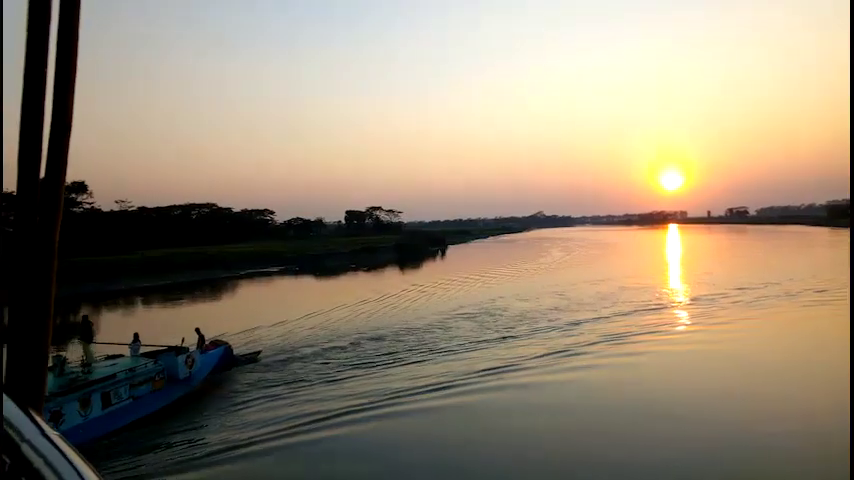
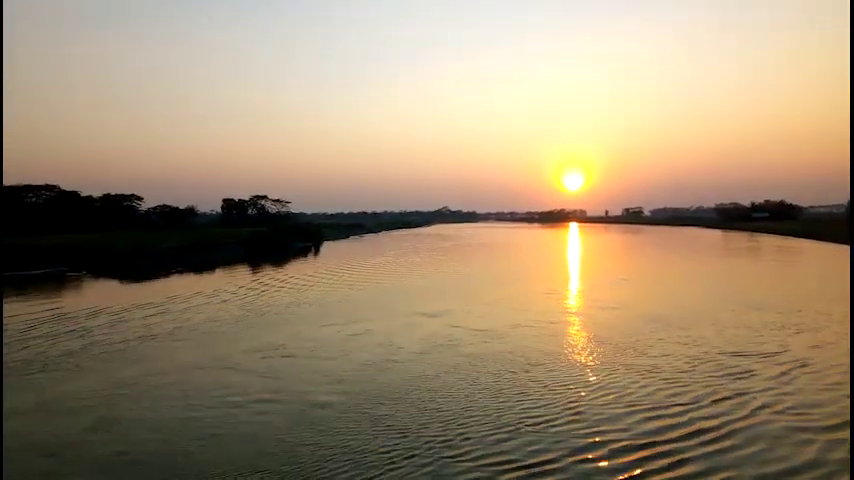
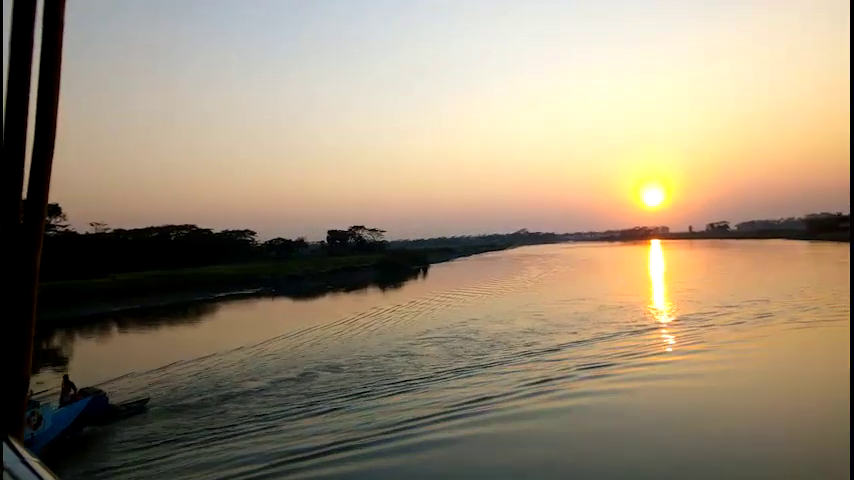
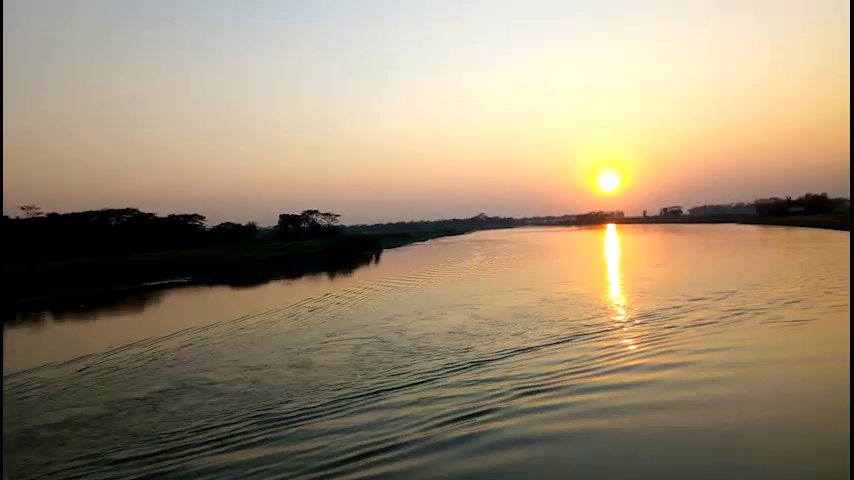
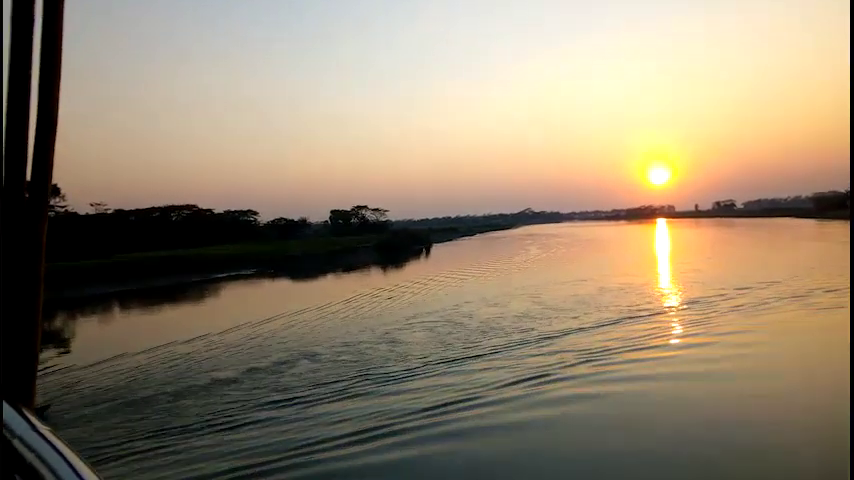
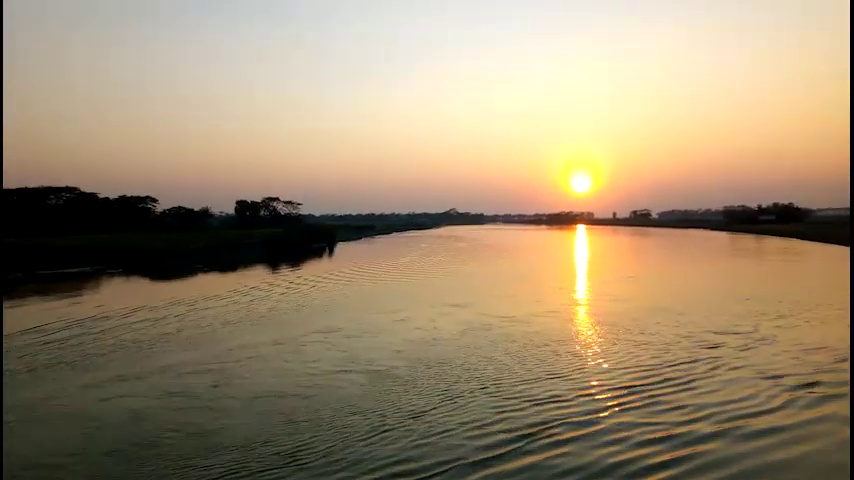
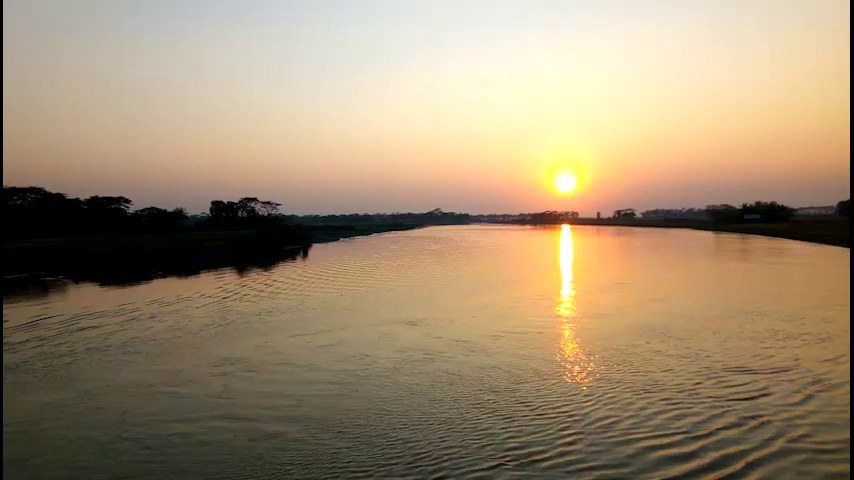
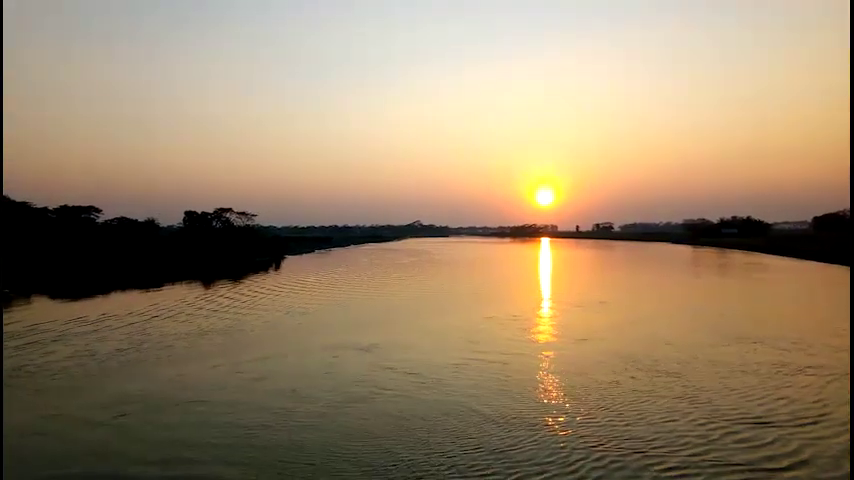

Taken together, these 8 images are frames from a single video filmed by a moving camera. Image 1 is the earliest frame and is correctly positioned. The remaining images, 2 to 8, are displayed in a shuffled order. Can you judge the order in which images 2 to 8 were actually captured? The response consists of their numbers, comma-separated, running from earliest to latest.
3, 5, 4, 6, 2, 7, 8
